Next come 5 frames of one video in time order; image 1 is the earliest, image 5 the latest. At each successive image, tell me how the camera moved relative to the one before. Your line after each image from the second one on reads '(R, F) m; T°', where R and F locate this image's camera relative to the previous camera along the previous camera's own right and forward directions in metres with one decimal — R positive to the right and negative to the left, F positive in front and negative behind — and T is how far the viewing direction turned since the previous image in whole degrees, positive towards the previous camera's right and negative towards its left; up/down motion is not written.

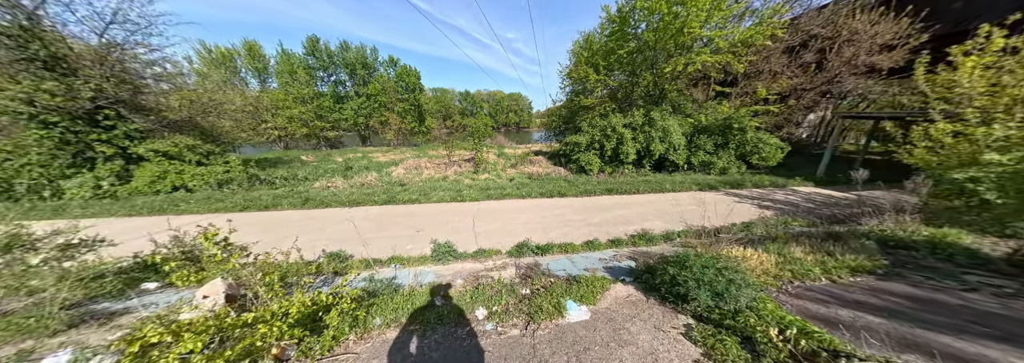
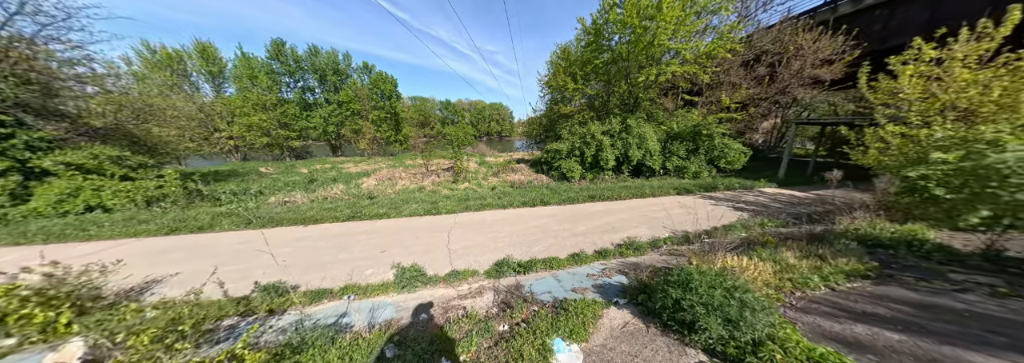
(+0.1, +0.4) m; +5°
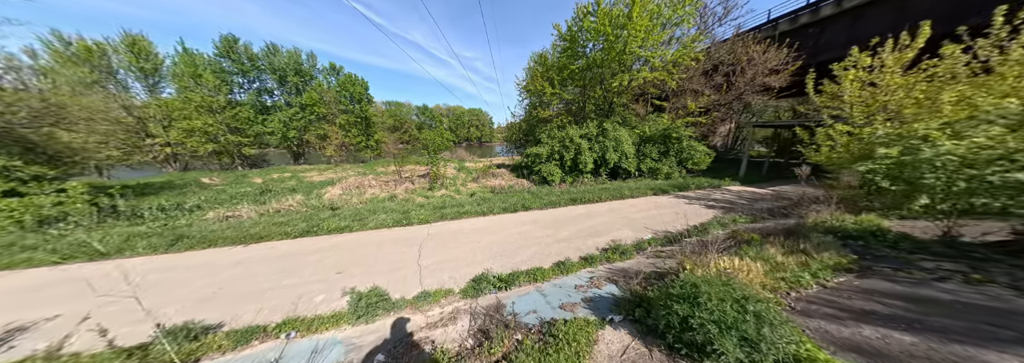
(+0.1, +0.3) m; +5°
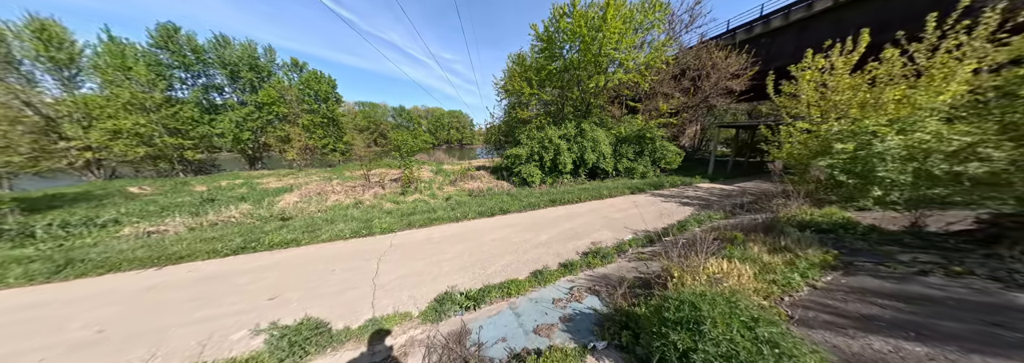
(+0.2, +0.4) m; +5°
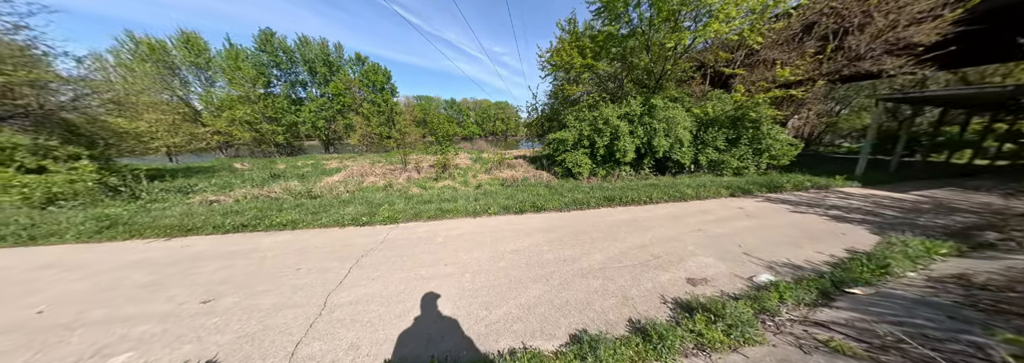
(+0.1, +1.4) m; -12°
